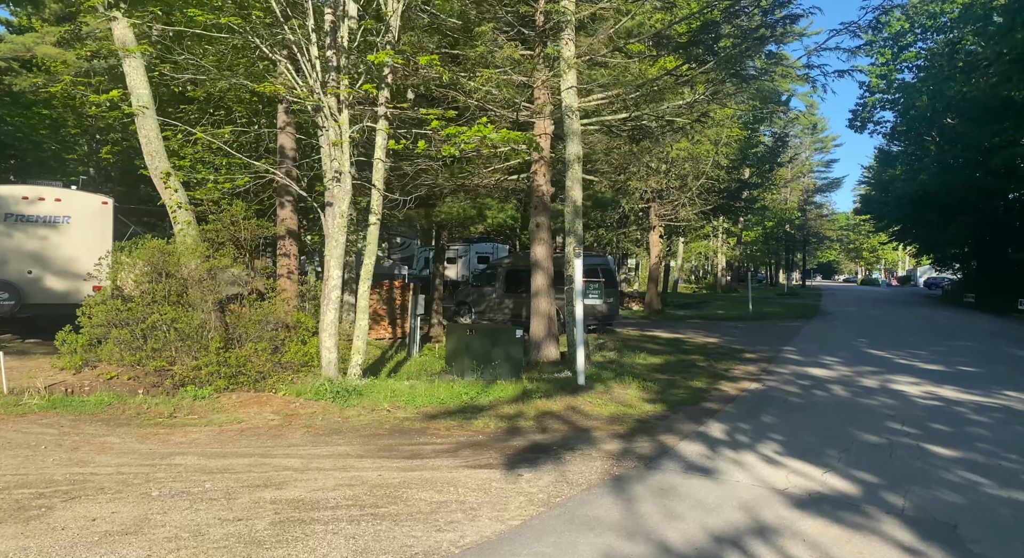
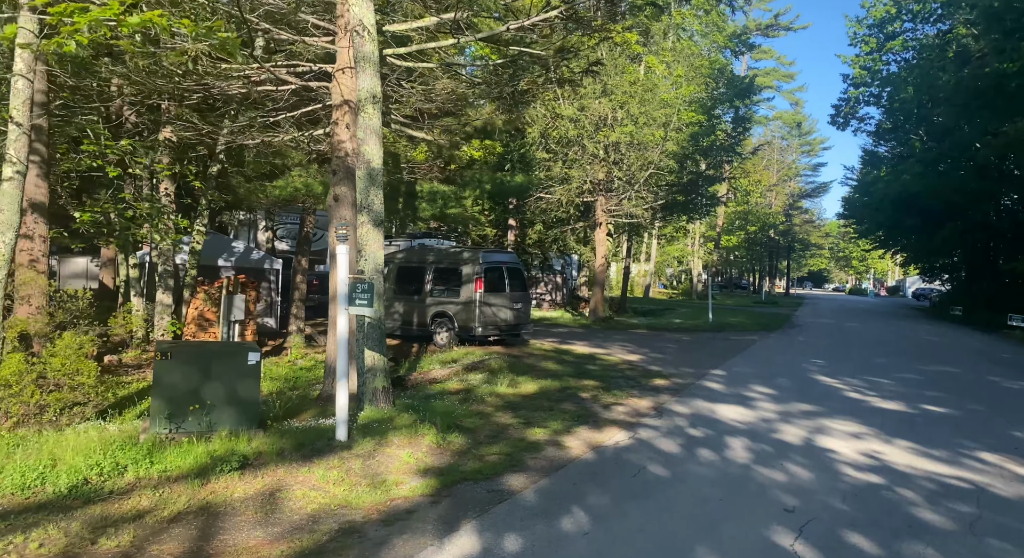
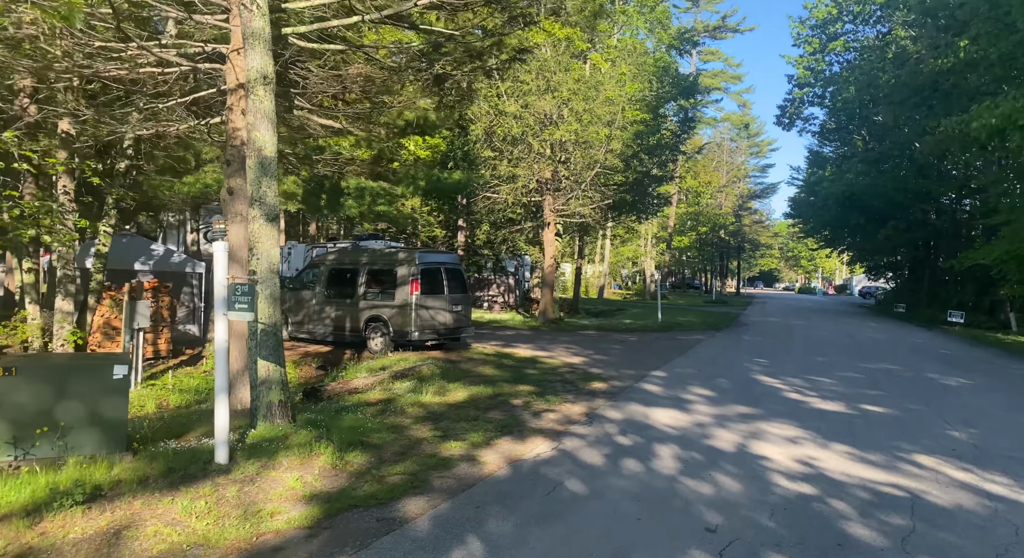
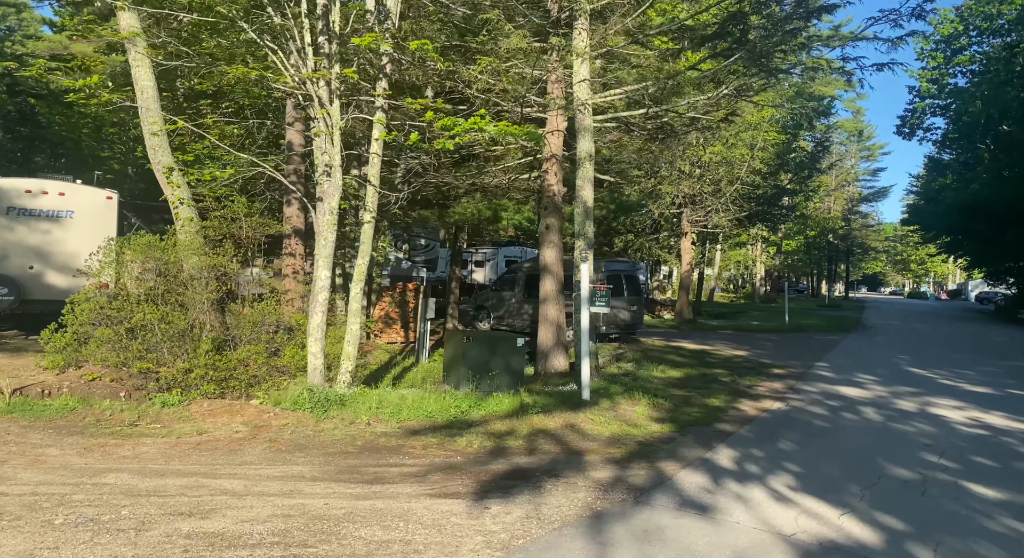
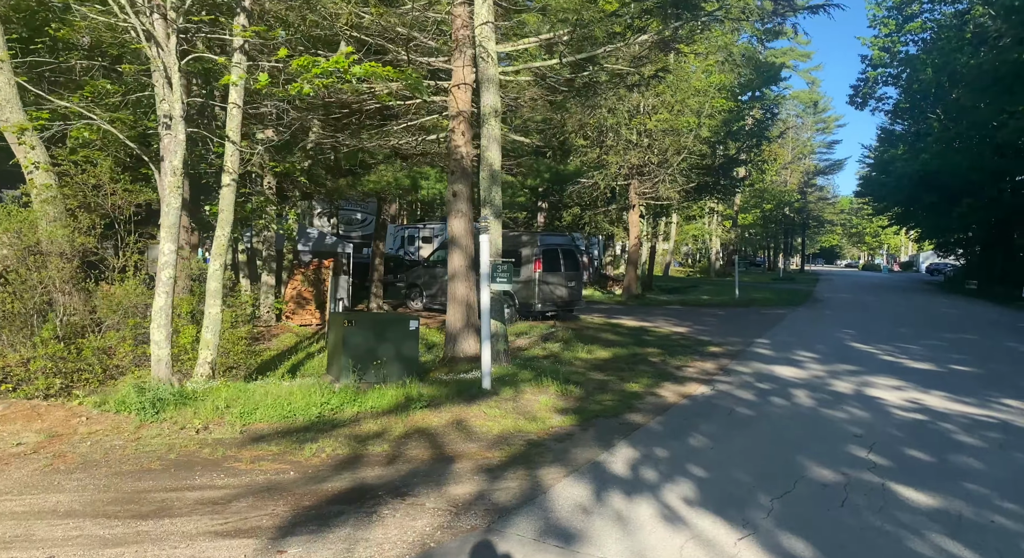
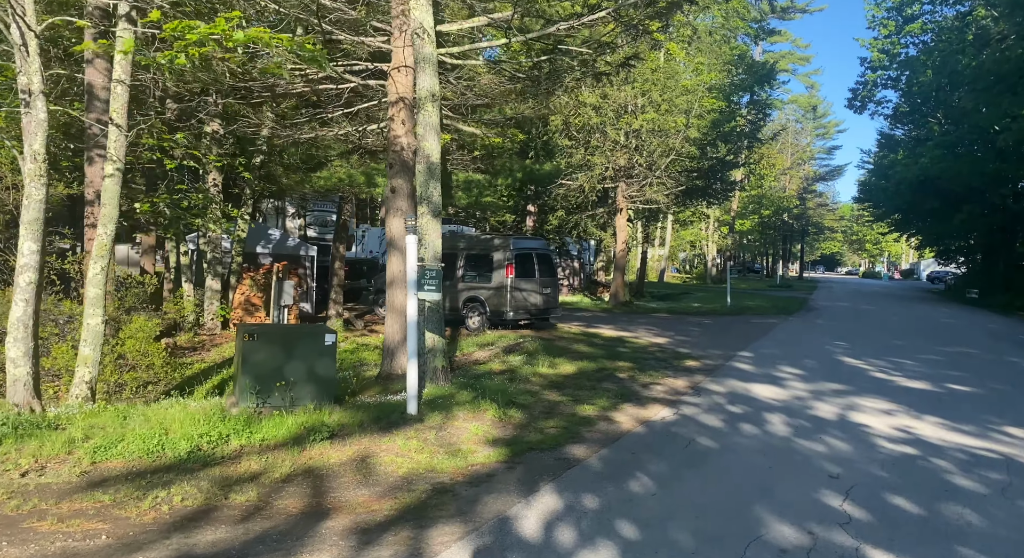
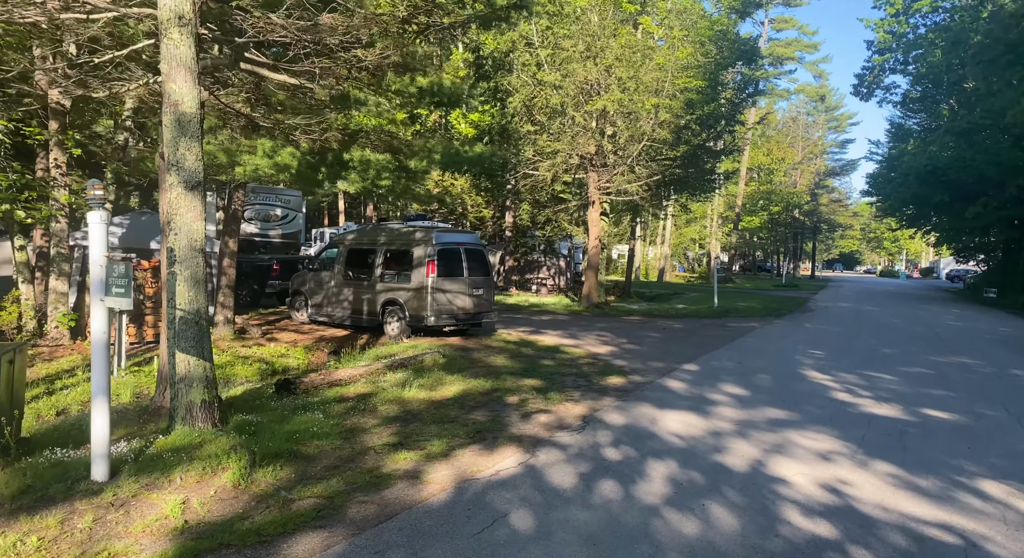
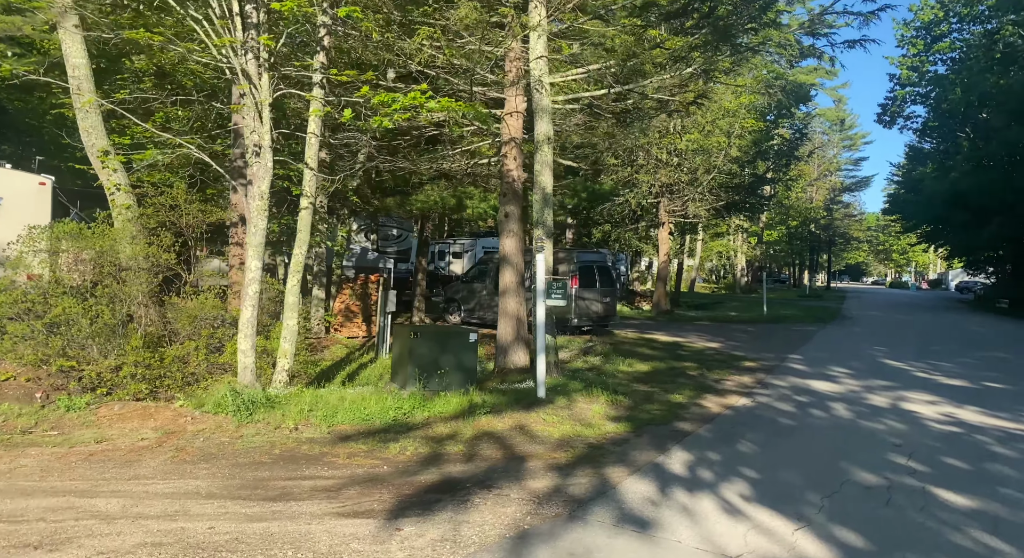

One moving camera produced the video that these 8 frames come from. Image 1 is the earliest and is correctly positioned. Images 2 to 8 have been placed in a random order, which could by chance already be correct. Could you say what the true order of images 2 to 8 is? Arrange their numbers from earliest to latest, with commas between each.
4, 8, 5, 6, 2, 3, 7
